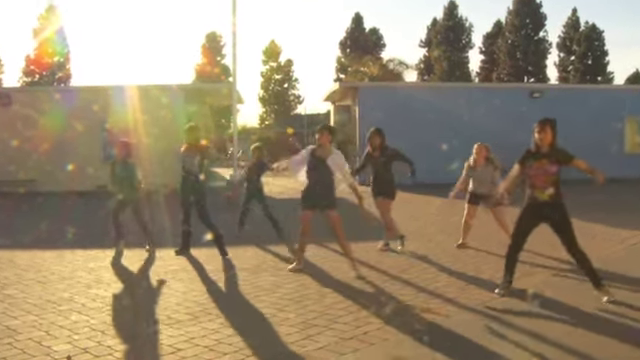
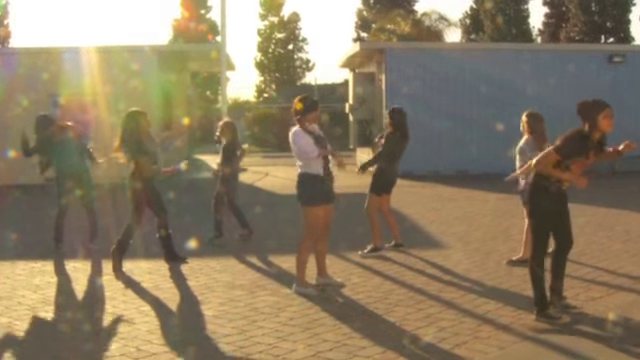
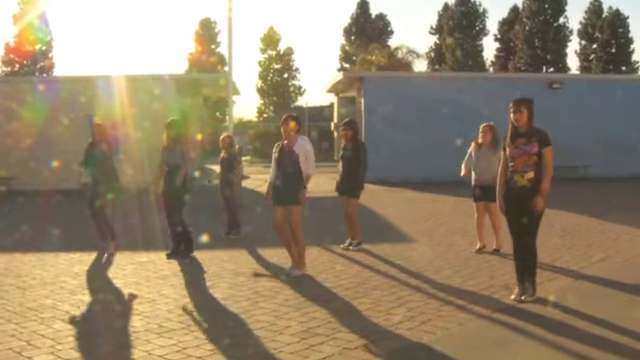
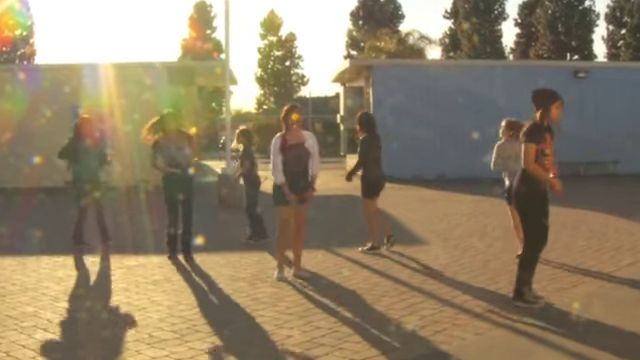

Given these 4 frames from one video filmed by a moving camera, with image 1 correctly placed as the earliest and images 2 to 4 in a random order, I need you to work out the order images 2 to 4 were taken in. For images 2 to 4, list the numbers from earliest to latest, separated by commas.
3, 4, 2
